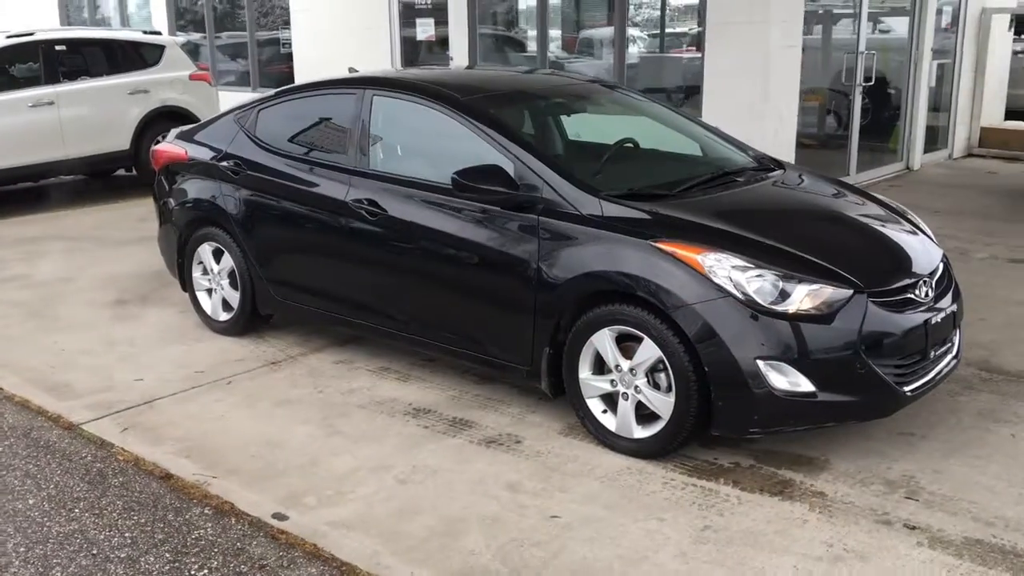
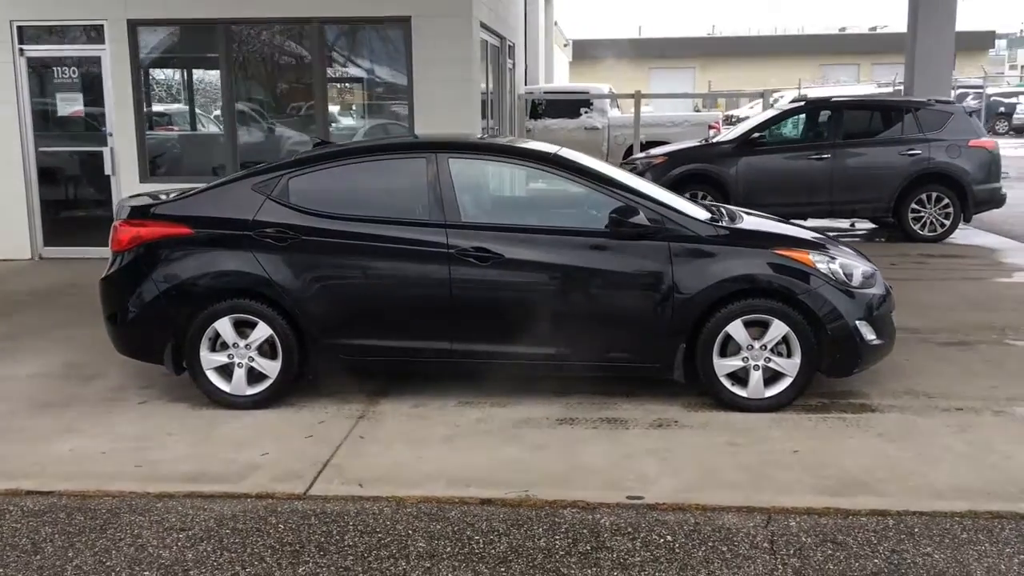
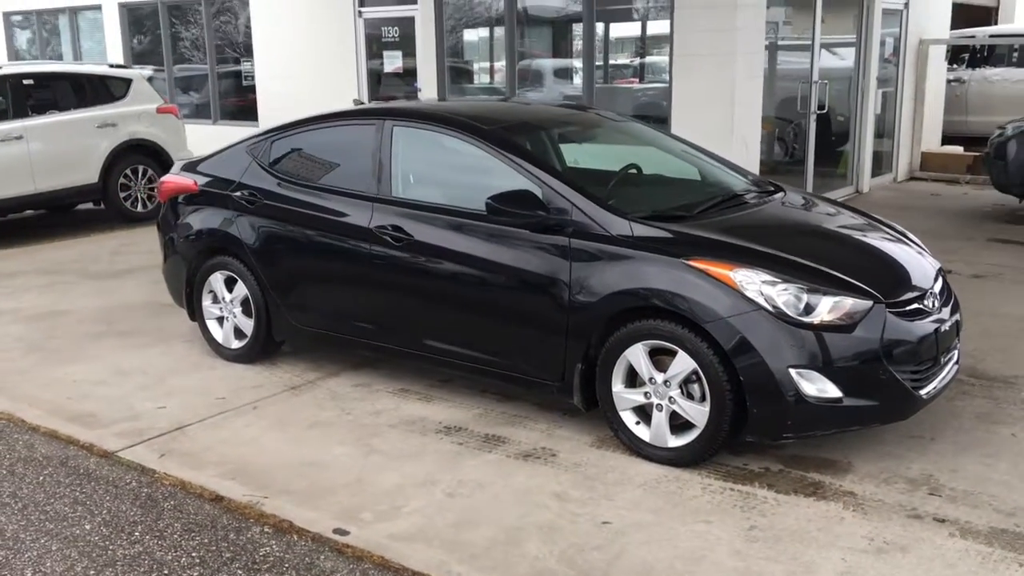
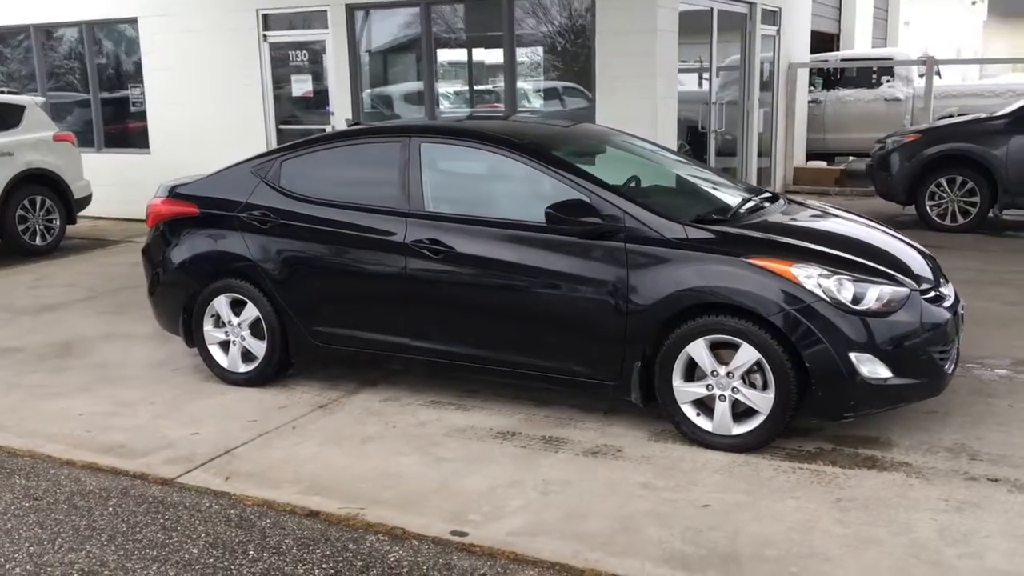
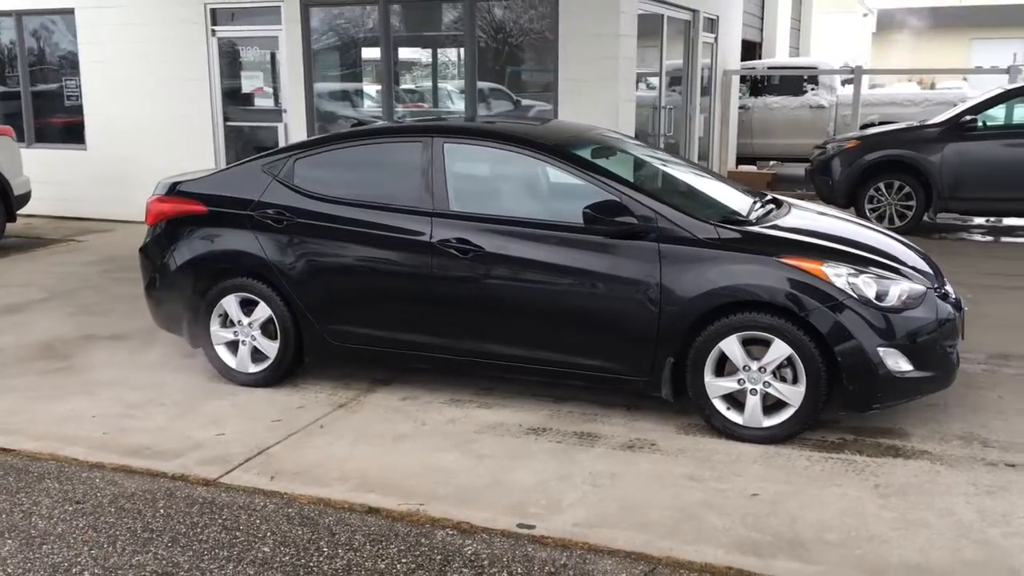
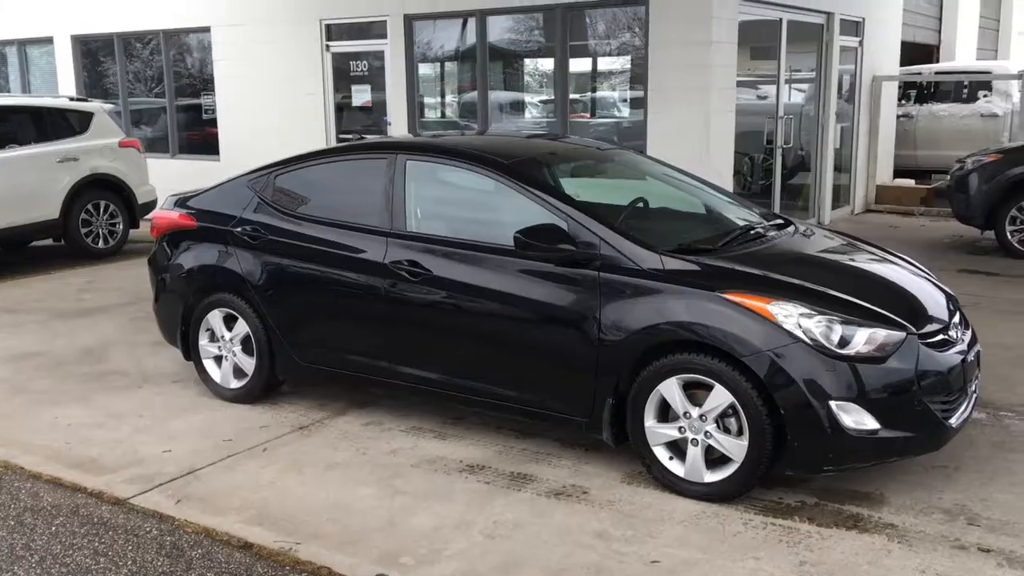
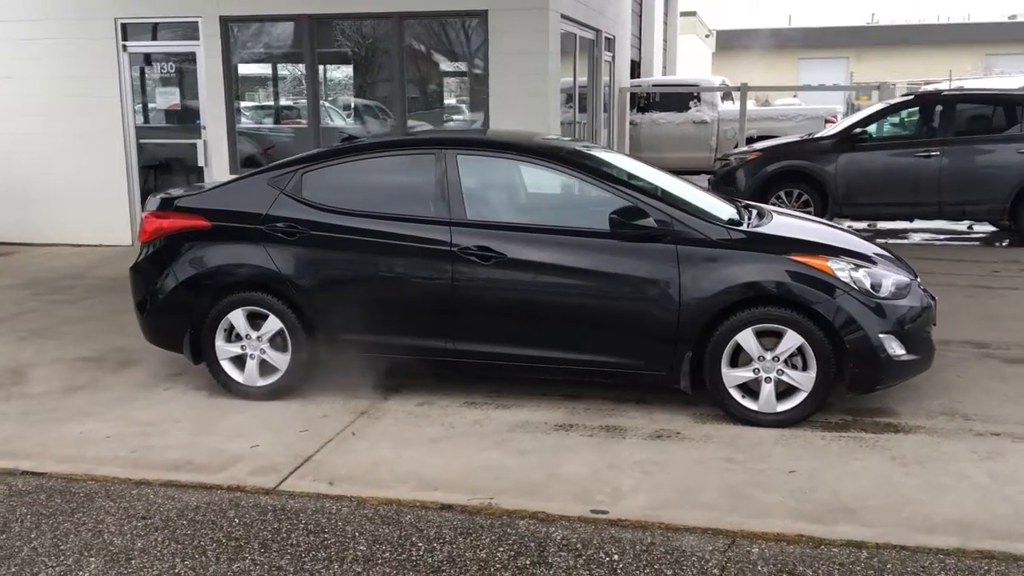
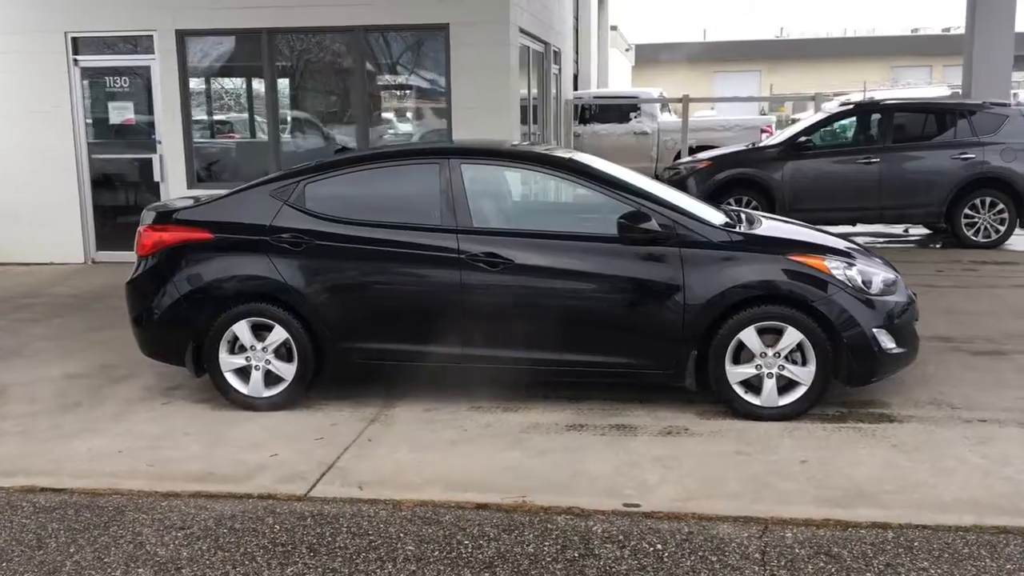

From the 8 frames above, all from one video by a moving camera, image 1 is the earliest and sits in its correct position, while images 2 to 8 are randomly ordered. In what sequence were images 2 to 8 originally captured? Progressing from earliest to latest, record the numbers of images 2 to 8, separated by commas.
3, 6, 4, 5, 7, 8, 2
